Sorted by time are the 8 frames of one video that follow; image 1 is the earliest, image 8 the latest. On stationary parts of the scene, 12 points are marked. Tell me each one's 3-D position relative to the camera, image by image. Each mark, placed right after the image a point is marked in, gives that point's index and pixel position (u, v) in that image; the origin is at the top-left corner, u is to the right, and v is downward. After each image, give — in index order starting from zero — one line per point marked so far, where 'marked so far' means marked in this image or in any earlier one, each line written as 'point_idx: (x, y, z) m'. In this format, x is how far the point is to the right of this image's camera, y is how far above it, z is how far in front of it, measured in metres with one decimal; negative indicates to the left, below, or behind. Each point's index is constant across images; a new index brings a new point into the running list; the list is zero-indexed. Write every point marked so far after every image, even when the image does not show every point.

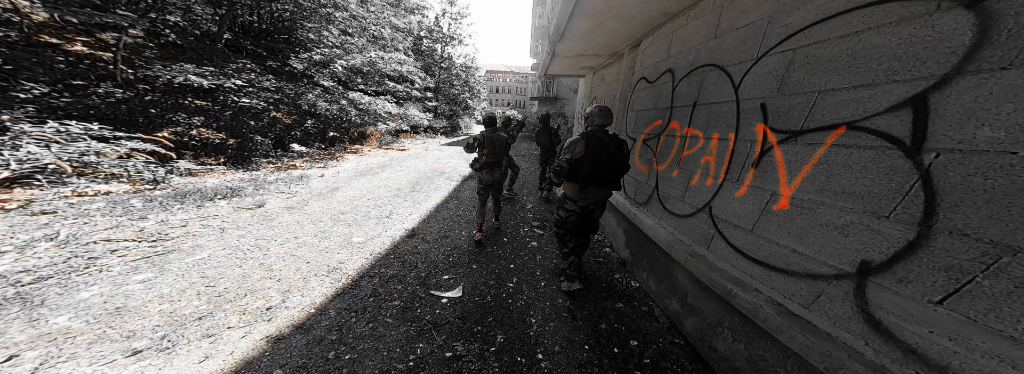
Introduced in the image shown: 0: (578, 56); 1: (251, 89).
0: (+0.9, +2.0, +4.0) m
1: (-5.6, +2.0, +5.5) m
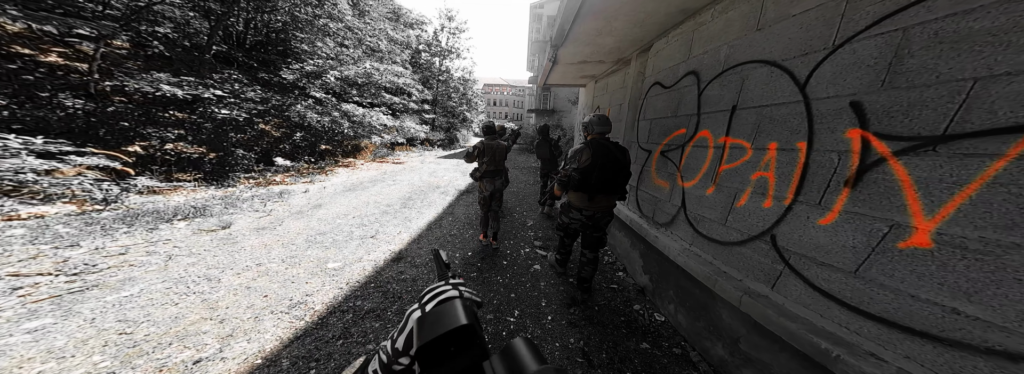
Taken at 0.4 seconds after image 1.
0: (+0.9, +1.8, +3.7) m
1: (-5.6, +1.7, +5.1) m
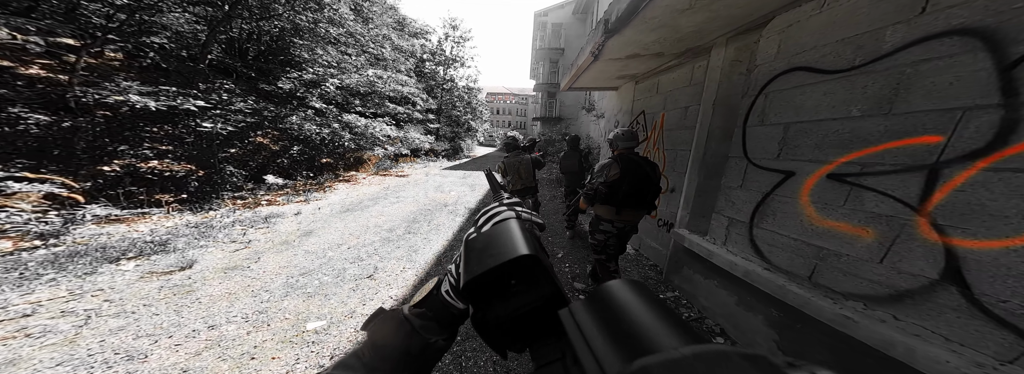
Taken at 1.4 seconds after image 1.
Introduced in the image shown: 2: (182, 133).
0: (+1.3, +1.5, +3.0) m
1: (-5.2, +1.3, +4.5) m
2: (-5.5, +0.9, +4.1) m
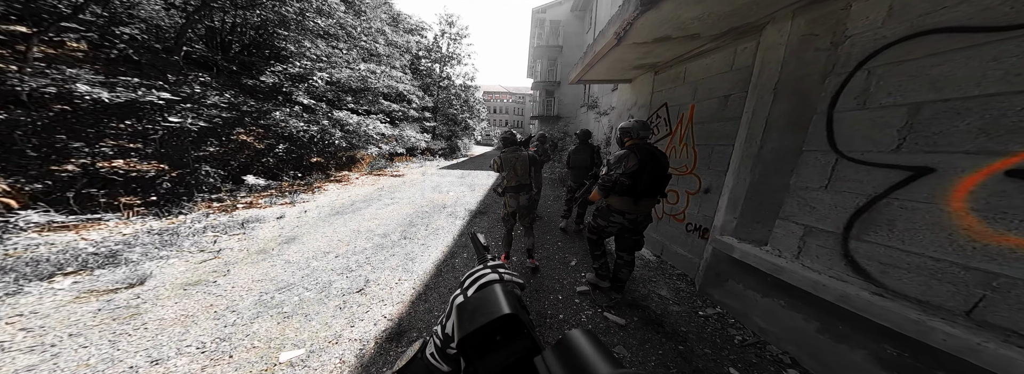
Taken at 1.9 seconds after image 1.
0: (+1.4, +1.5, +2.6) m
1: (-5.1, +1.2, +4.1) m
2: (-5.4, +0.8, +3.6) m
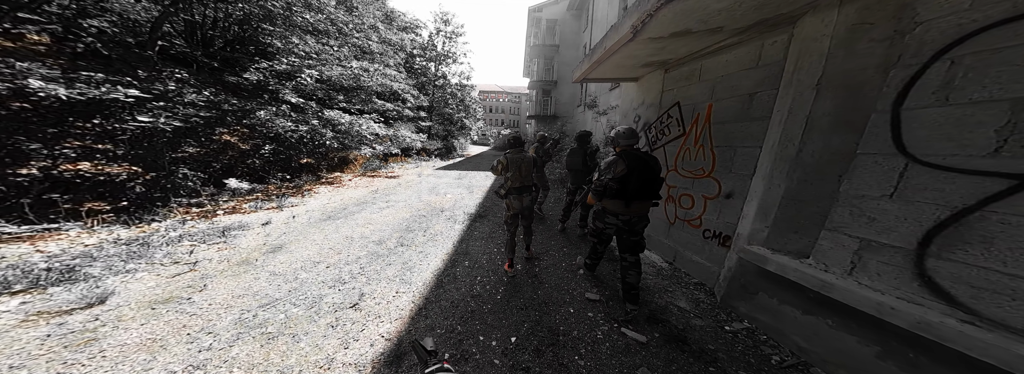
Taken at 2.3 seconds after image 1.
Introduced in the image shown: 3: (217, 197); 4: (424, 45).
0: (+1.5, +1.5, +2.5) m
1: (-5.1, +1.2, +3.8) m
2: (-5.4, +0.8, +3.3) m
3: (-5.3, -0.2, +4.5) m
4: (-4.3, +6.9, +12.1) m
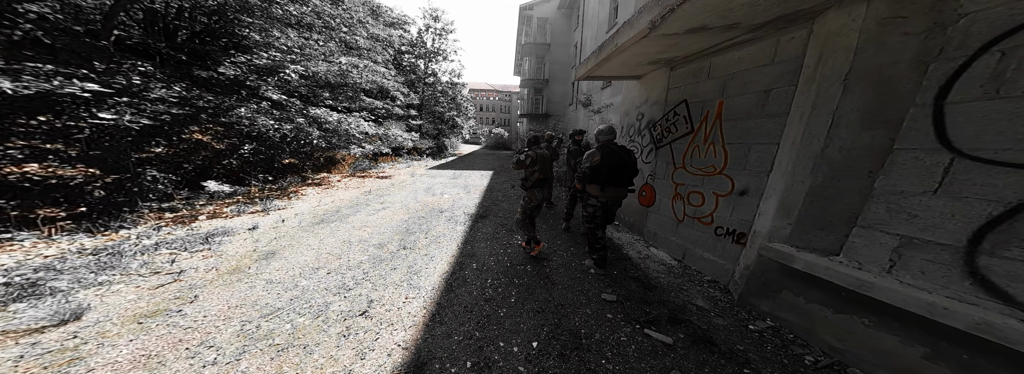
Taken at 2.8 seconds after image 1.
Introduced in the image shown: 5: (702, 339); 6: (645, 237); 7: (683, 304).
0: (+1.6, +1.5, +2.4) m
1: (-5.0, +1.1, +3.5) m
2: (-5.3, +0.7, +3.0) m
3: (-5.2, -0.2, +4.1) m
4: (-4.6, +6.9, +11.8) m
5: (+1.4, -1.2, +1.9) m
6: (+1.9, -0.7, +3.6) m
7: (+1.6, -1.1, +2.3) m
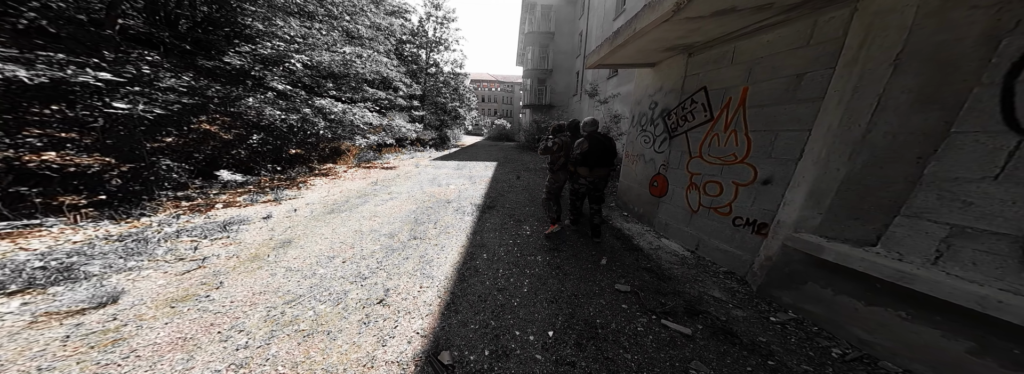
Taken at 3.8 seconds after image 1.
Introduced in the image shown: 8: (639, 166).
0: (+1.7, +1.6, +2.3) m
1: (-4.9, +1.3, +3.4) m
2: (-5.1, +0.9, +3.0) m
3: (-5.1, -0.1, +4.1) m
4: (-4.4, +7.3, +11.6) m
5: (+1.6, -1.1, +1.9) m
6: (+2.1, -0.6, +3.6) m
7: (+1.7, -1.0, +2.3) m
8: (+2.0, +0.3, +3.9) m
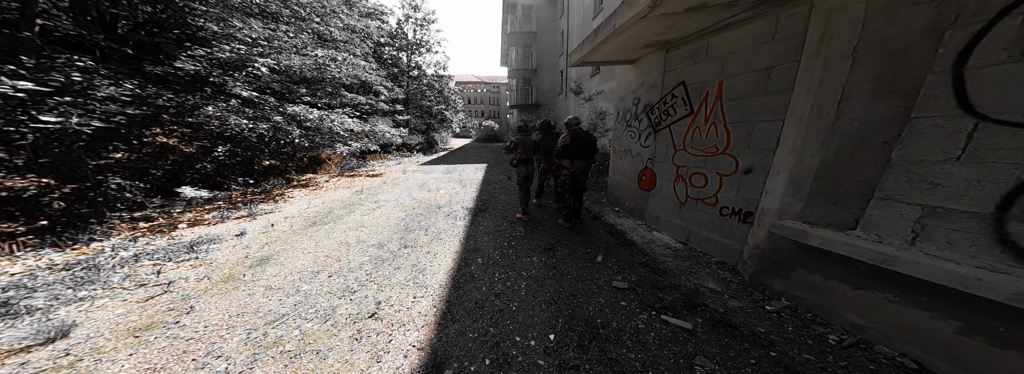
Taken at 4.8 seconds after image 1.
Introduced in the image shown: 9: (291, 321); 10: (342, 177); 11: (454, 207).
0: (+1.6, +1.6, +2.3) m
1: (-5.0, +1.0, +3.2) m
2: (-5.3, +0.6, +2.7) m
3: (-5.2, -0.3, +3.9) m
4: (-5.2, +7.0, +11.3) m
5: (+1.6, -1.0, +1.9) m
6: (+2.0, -0.5, +3.6) m
7: (+1.7, -0.9, +2.3) m
8: (+1.8, +0.4, +3.9) m
9: (-1.7, -1.1, +1.9) m
10: (-4.9, +0.3, +7.2) m
11: (-1.0, -0.4, +4.8) m
